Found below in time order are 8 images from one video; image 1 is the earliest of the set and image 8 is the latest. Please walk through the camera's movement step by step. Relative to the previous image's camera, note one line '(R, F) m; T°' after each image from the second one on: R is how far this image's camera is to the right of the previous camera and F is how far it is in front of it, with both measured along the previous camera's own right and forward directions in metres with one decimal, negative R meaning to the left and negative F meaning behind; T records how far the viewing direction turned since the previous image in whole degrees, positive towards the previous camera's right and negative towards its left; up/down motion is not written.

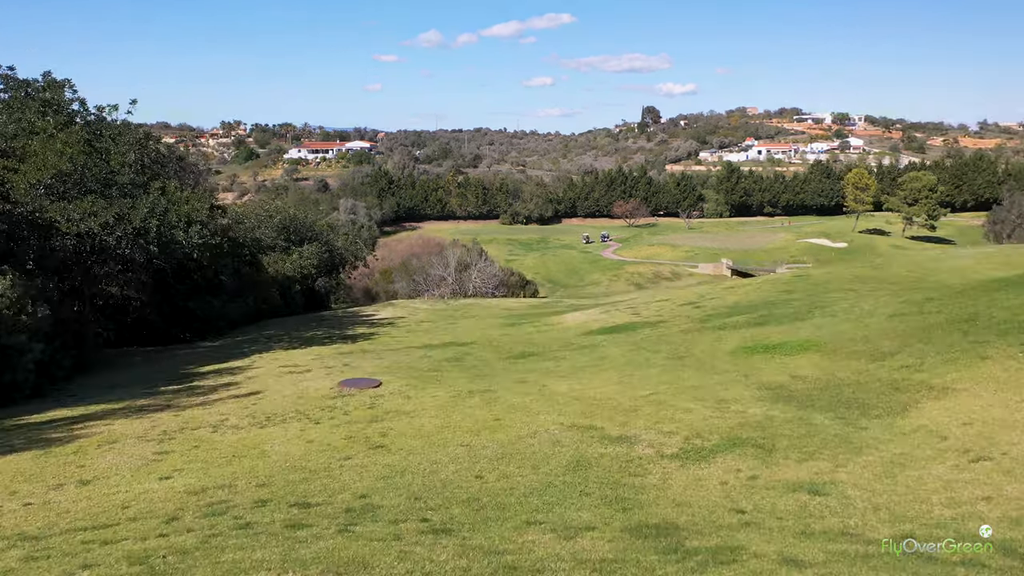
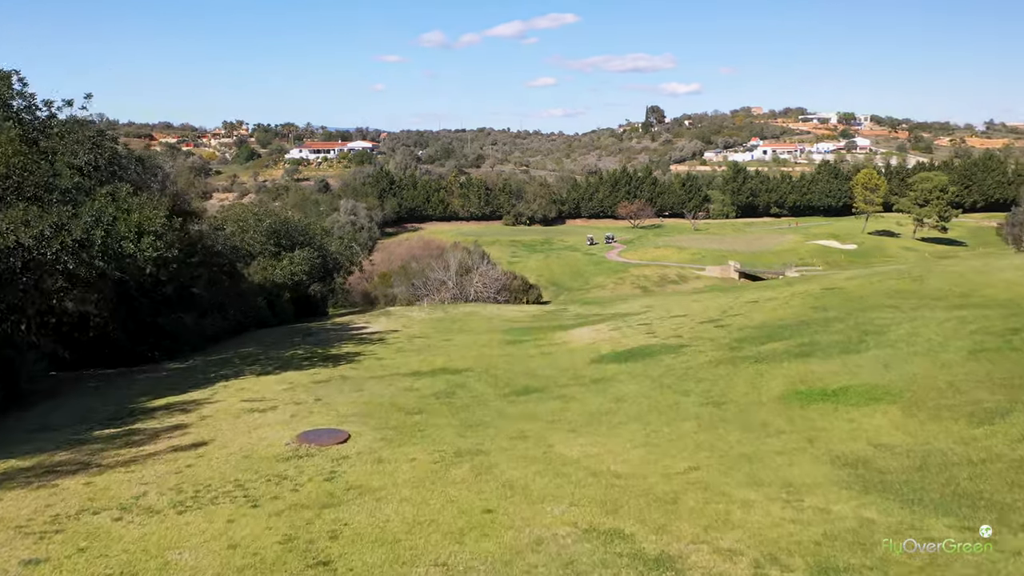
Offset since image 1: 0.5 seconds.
(0.0, +1.8) m; 0°
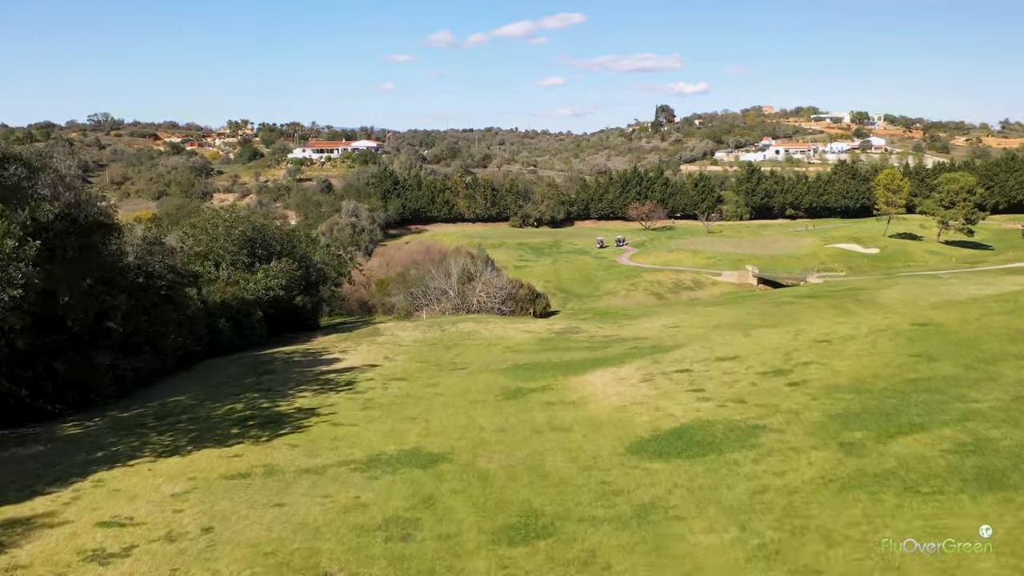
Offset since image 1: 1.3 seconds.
(+0.1, +3.8) m; -1°
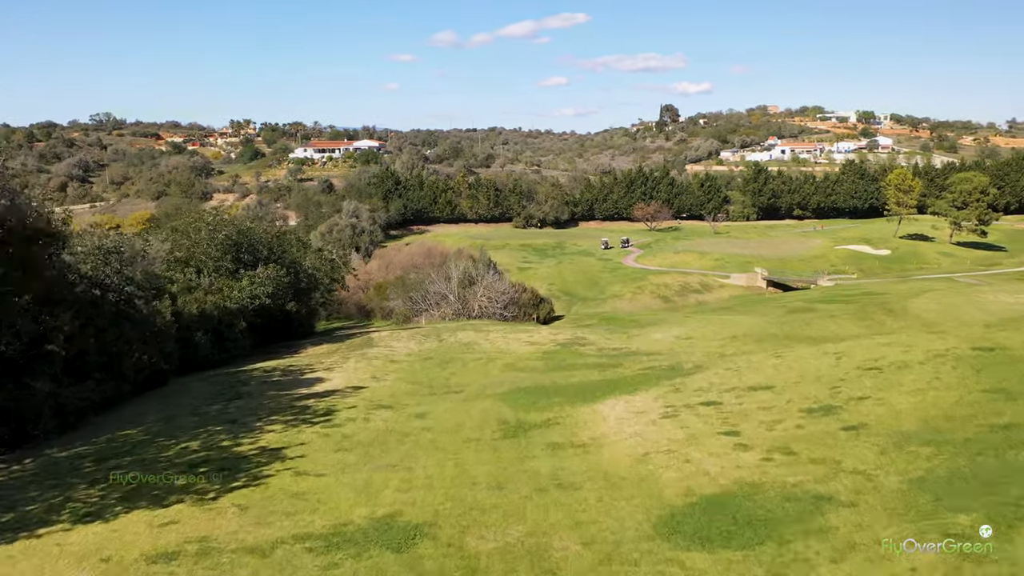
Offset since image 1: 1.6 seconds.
(+0.1, +1.8) m; 0°
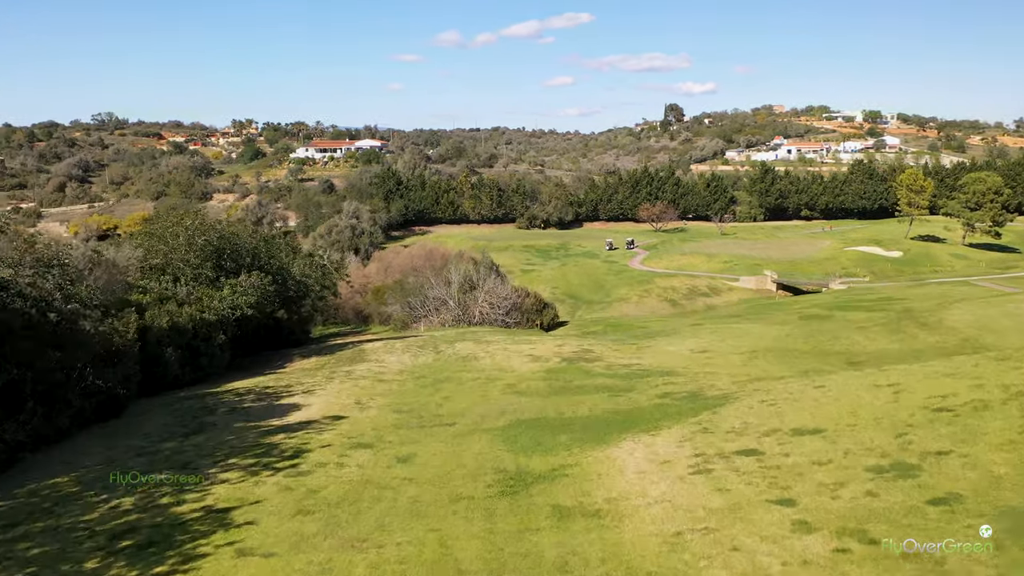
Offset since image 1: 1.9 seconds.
(+0.1, +1.9) m; 0°
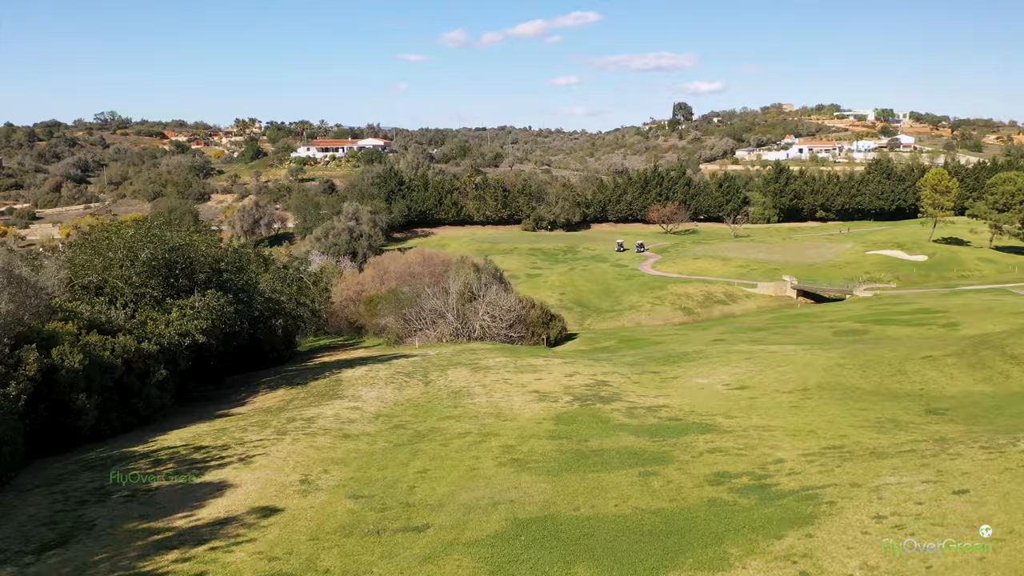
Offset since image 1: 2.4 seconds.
(+0.1, +3.9) m; 0°
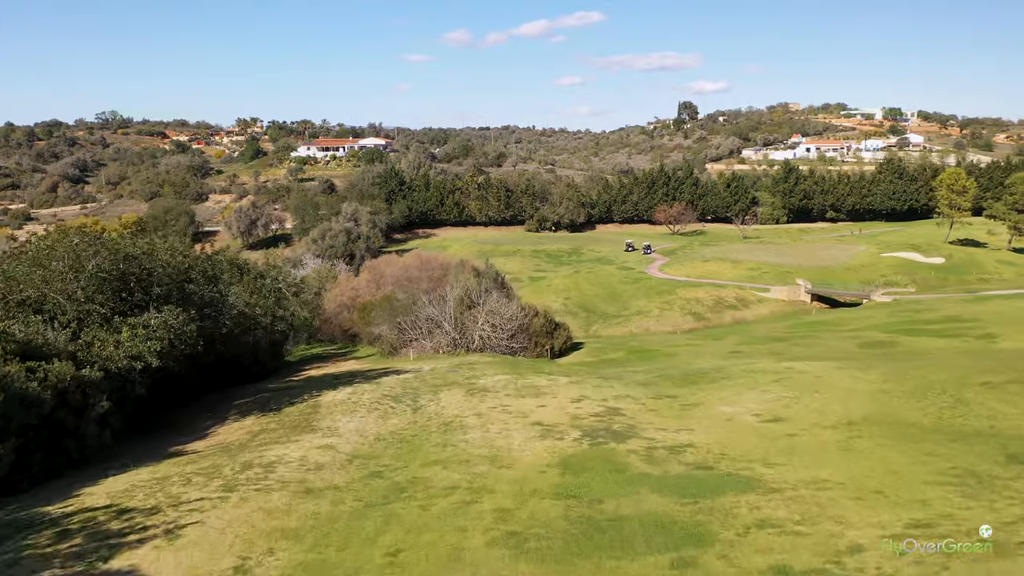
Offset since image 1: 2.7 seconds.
(+0.1, +2.7) m; 0°
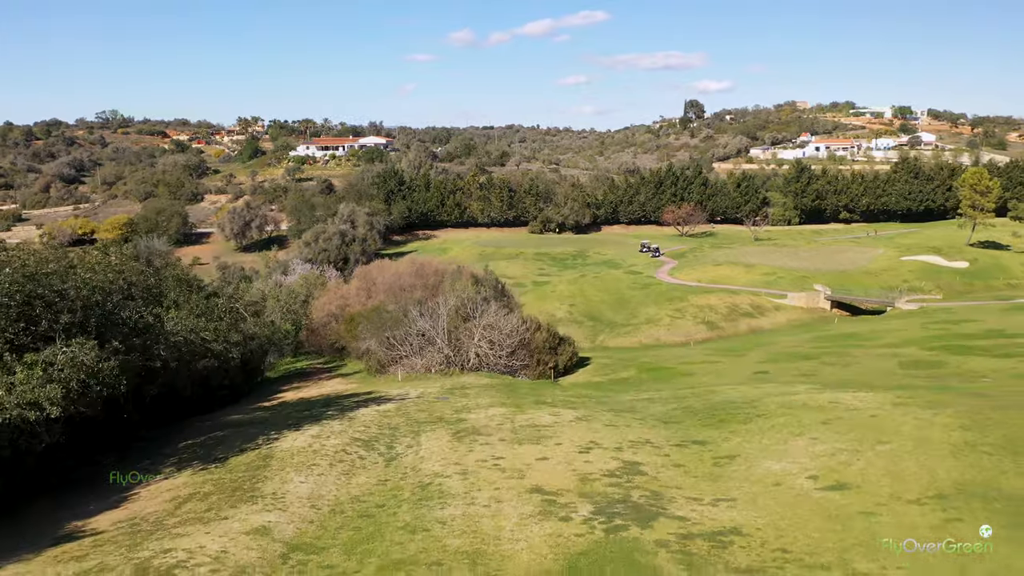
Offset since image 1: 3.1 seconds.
(+0.2, +3.7) m; 0°
